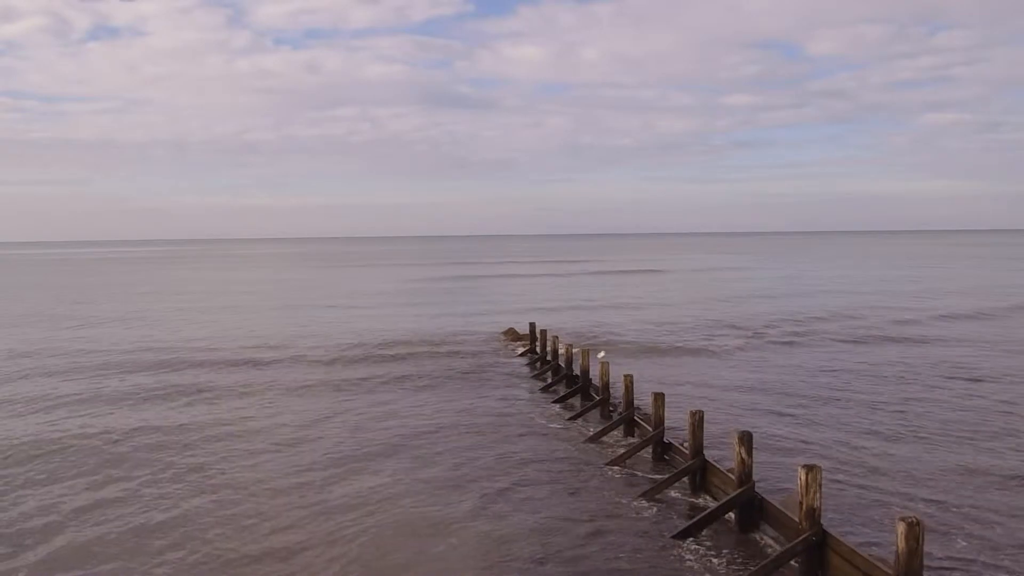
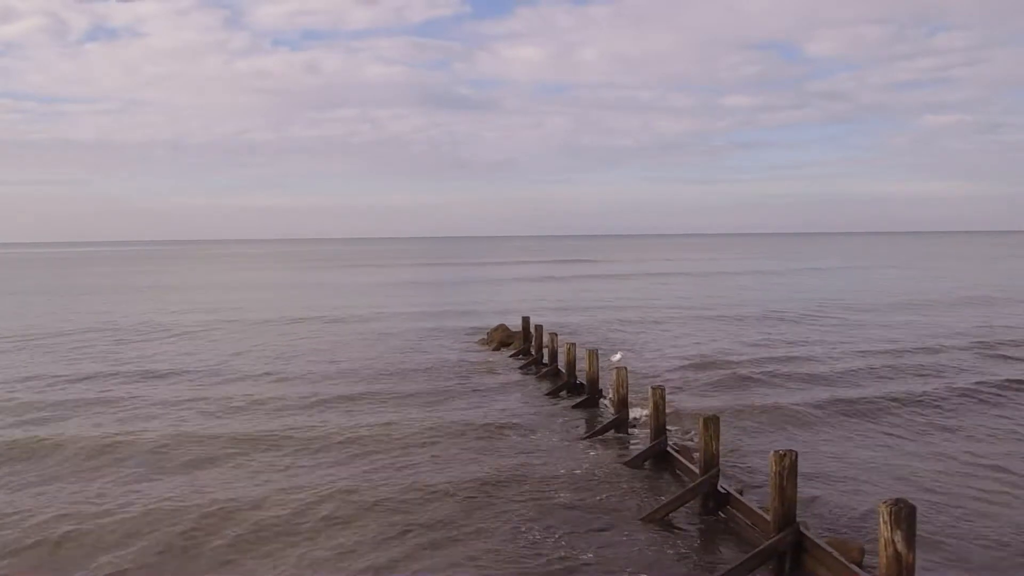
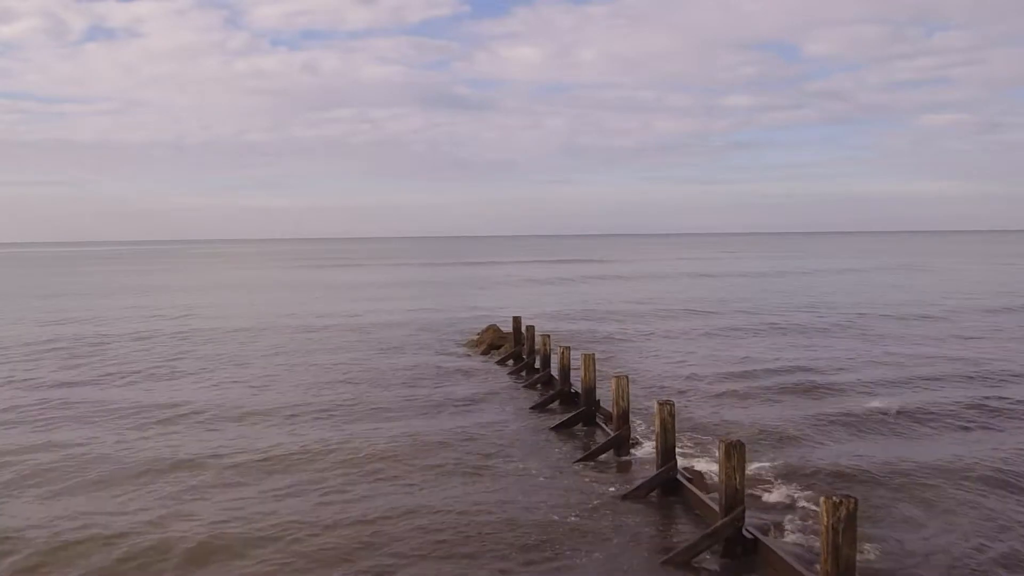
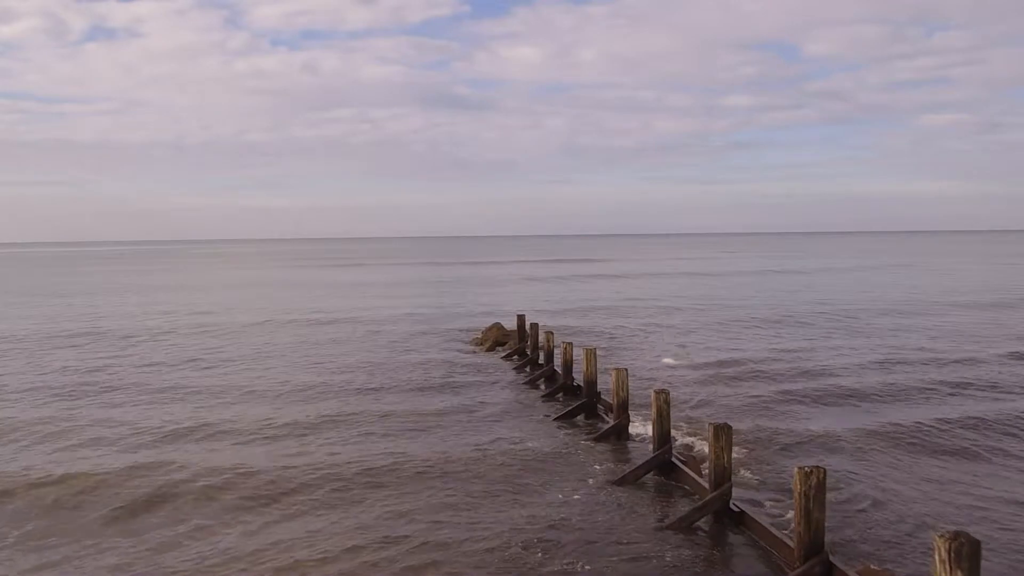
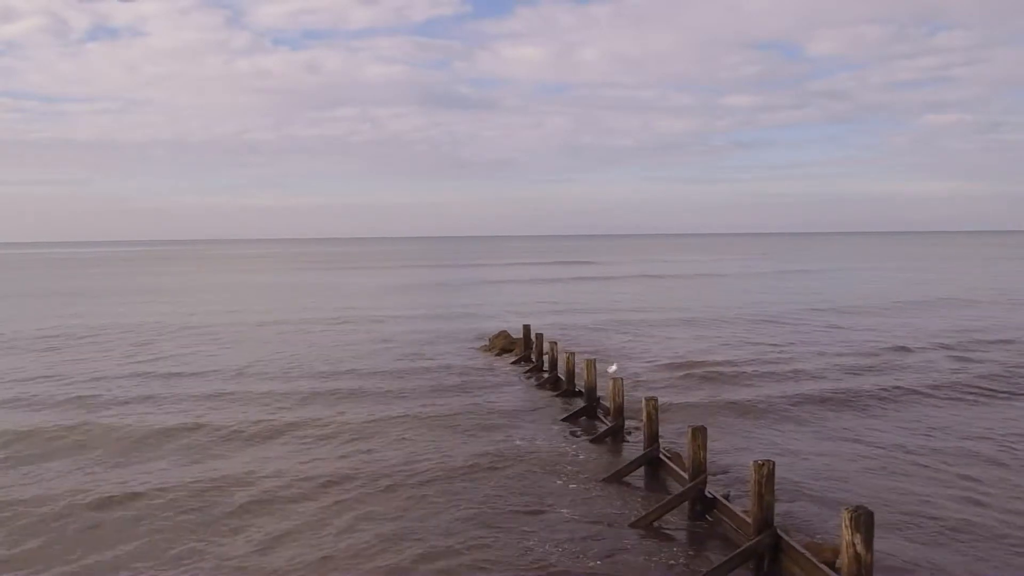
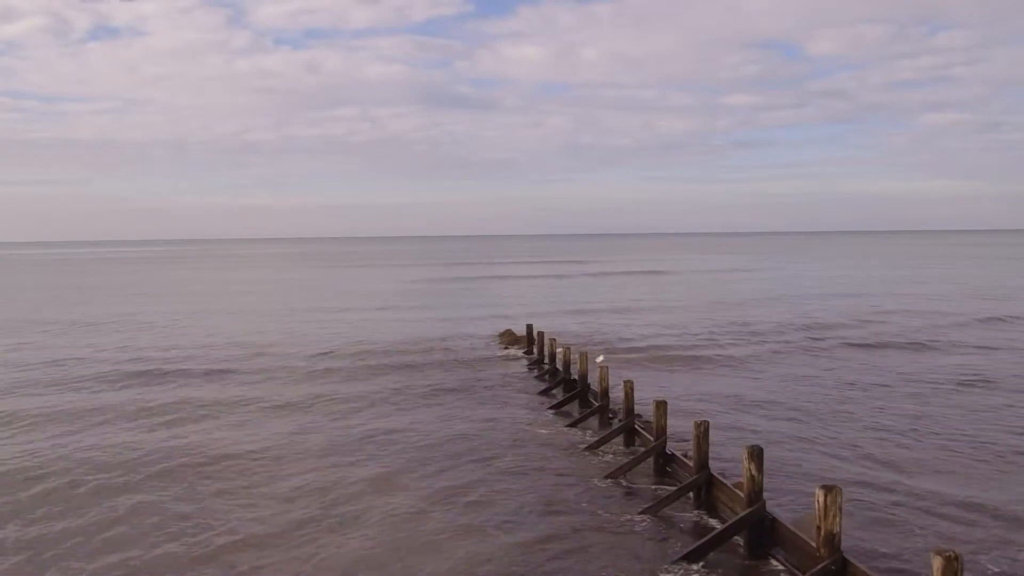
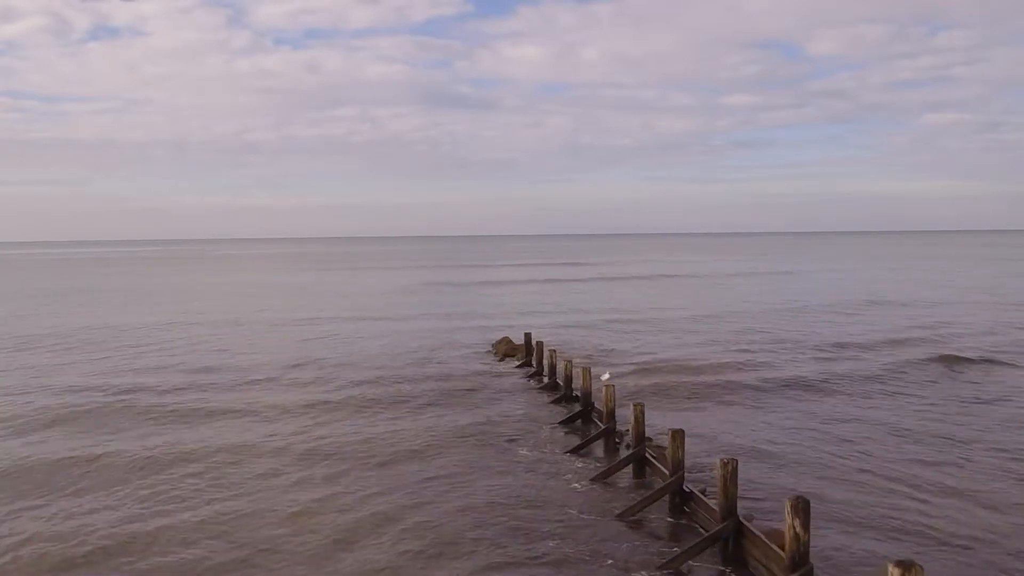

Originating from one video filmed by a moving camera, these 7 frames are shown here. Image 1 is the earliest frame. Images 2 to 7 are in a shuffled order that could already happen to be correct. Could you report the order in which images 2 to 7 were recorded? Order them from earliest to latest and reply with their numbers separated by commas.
6, 7, 5, 2, 4, 3
